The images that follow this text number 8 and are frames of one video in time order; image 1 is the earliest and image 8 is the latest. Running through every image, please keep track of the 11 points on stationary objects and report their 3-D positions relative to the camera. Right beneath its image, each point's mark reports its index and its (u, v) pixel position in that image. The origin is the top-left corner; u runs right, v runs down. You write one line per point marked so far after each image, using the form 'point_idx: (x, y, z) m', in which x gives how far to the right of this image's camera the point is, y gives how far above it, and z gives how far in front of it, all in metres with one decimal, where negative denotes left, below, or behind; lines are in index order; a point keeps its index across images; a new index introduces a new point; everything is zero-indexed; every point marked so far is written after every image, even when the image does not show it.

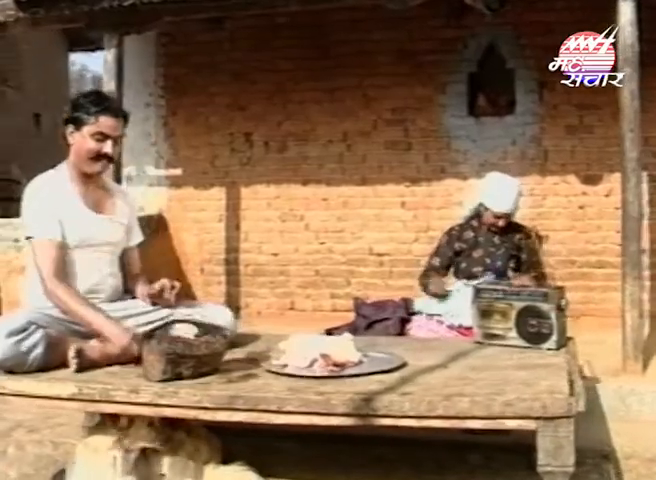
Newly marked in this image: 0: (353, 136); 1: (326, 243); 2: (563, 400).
0: (+0.2, +0.8, +7.3) m
1: (0.0, 0.0, +7.4) m
2: (+0.9, -0.6, +3.5) m
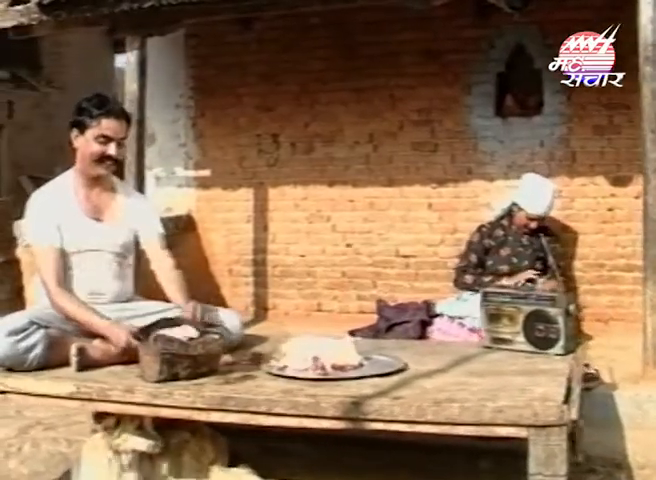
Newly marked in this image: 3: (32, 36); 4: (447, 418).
0: (+0.4, +0.8, +7.2) m
1: (+0.2, 0.0, +7.4) m
2: (+0.8, -0.6, +3.4) m
3: (-2.0, +1.4, +6.5) m
4: (+0.4, -0.6, +3.6) m
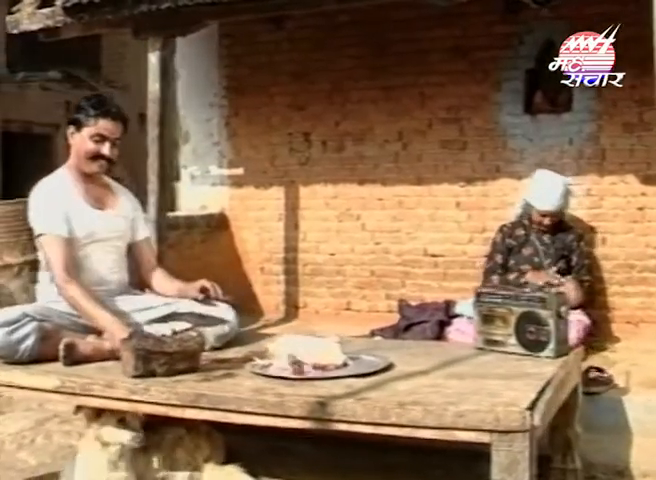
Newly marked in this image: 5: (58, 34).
0: (+0.6, +0.8, +7.2) m
1: (+0.4, 0.0, +7.4) m
2: (+0.7, -0.6, +3.4) m
3: (-1.8, +1.4, +6.6) m
4: (+0.3, -0.6, +3.5) m
5: (-1.8, +1.4, +6.6) m
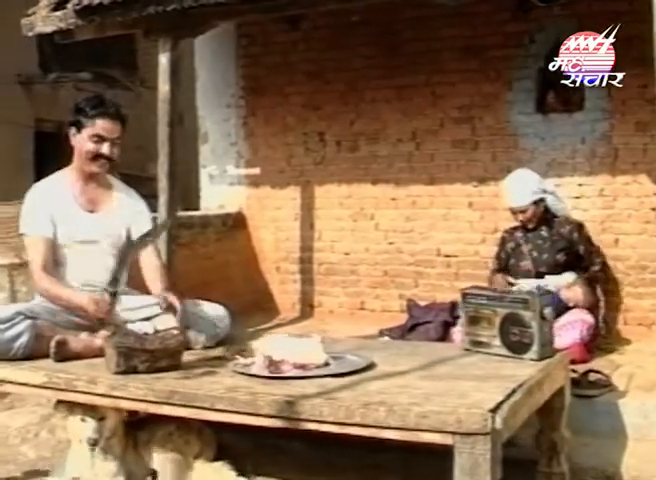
0: (+0.7, +0.8, +7.1) m
1: (+0.5, 0.0, +7.3) m
2: (+0.5, -0.6, +3.4) m
3: (-1.7, +1.4, +6.7) m
4: (+0.2, -0.7, +3.5) m
5: (-1.8, +1.4, +6.7) m
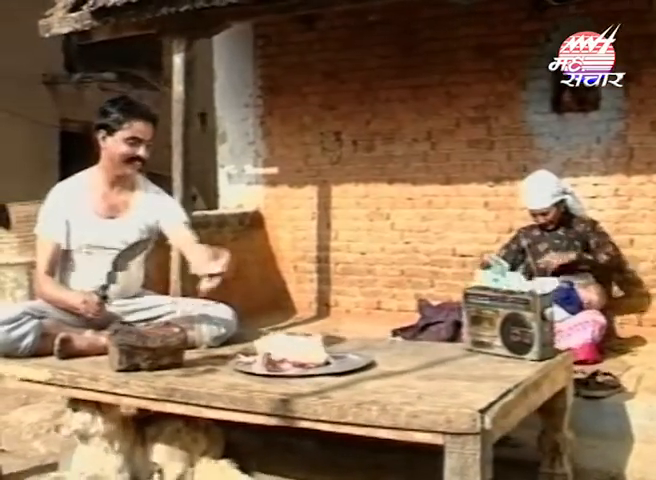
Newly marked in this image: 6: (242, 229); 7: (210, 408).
0: (+0.8, +0.8, +7.1) m
1: (+0.6, 0.0, +7.3) m
2: (+0.5, -0.6, +3.4) m
3: (-1.6, +1.4, +6.8) m
4: (+0.1, -0.7, +3.5) m
5: (-1.7, +1.4, +6.8) m
6: (-0.7, +0.1, +7.7) m
7: (-0.5, -0.7, +3.9) m
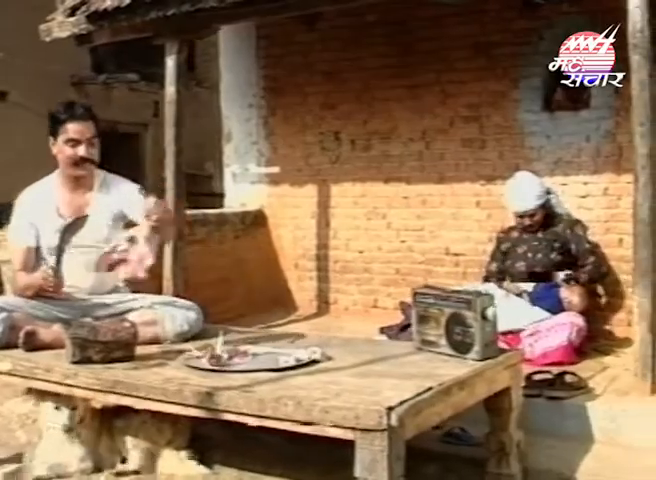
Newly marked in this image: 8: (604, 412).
0: (+0.8, +0.8, +7.2) m
1: (+0.6, 0.0, +7.4) m
2: (+0.2, -0.6, +3.4) m
3: (-1.7, +1.4, +7.0) m
4: (-0.2, -0.6, +3.6) m
5: (-1.7, +1.4, +7.0) m
6: (-0.7, +0.1, +7.8) m
7: (-0.7, -0.7, +4.0) m
8: (+1.4, -0.9, +4.8) m
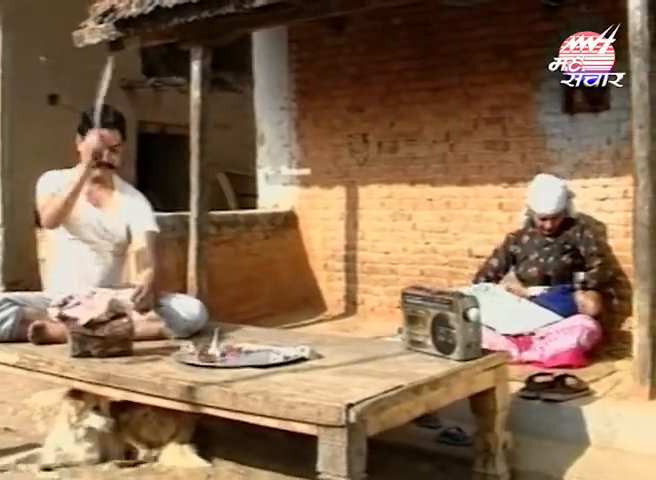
0: (+0.9, +0.8, +7.2) m
1: (+0.8, 0.0, +7.4) m
2: (0.0, -0.6, +3.5) m
3: (-1.5, +1.4, +7.3) m
4: (-0.3, -0.6, +3.7) m
5: (-1.5, +1.4, +7.3) m
6: (-0.4, +0.1, +8.0) m
7: (-0.8, -0.7, +4.2) m
8: (+1.3, -0.9, +4.8) m
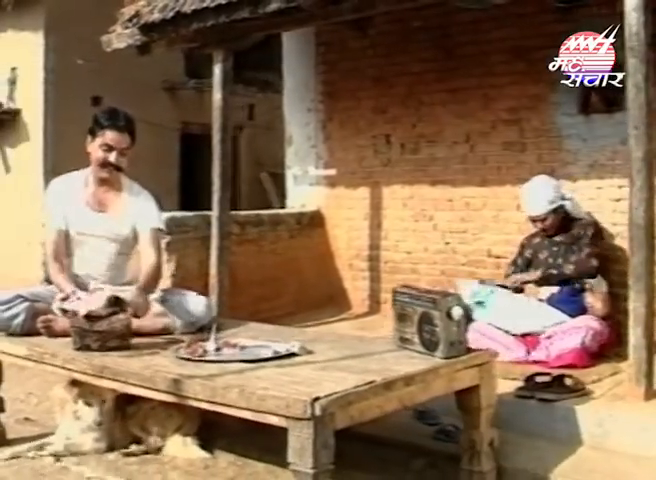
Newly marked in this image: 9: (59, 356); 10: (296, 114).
0: (+1.1, +0.8, +7.2) m
1: (+0.9, 0.0, +7.5) m
2: (-0.1, -0.6, +3.6) m
3: (-1.3, +1.4, +7.5) m
4: (-0.4, -0.6, +3.9) m
5: (-1.4, +1.5, +7.5) m
6: (-0.2, +0.1, +8.1) m
7: (-0.9, -0.6, +4.4) m
8: (+1.3, -0.9, +4.8) m
9: (-1.3, -0.6, +4.7) m
10: (-0.3, +1.1, +8.5) m
